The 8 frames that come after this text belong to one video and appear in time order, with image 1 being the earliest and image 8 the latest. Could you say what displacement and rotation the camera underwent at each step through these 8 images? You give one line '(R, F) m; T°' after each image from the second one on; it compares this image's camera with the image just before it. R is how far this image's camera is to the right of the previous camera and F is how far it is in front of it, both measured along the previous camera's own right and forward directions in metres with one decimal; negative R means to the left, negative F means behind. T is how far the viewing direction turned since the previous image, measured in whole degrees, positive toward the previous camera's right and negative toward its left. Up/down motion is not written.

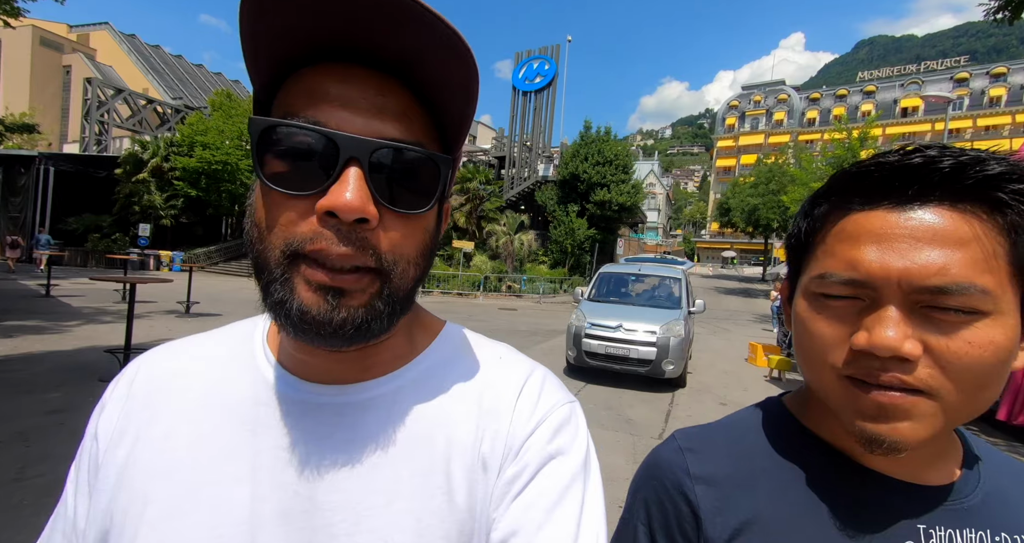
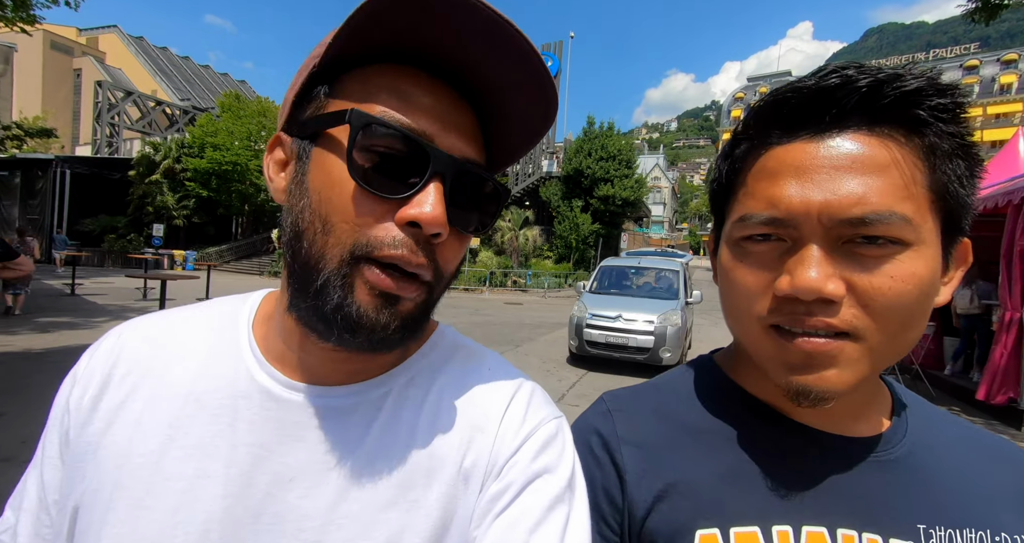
(0.0, -0.3) m; -1°
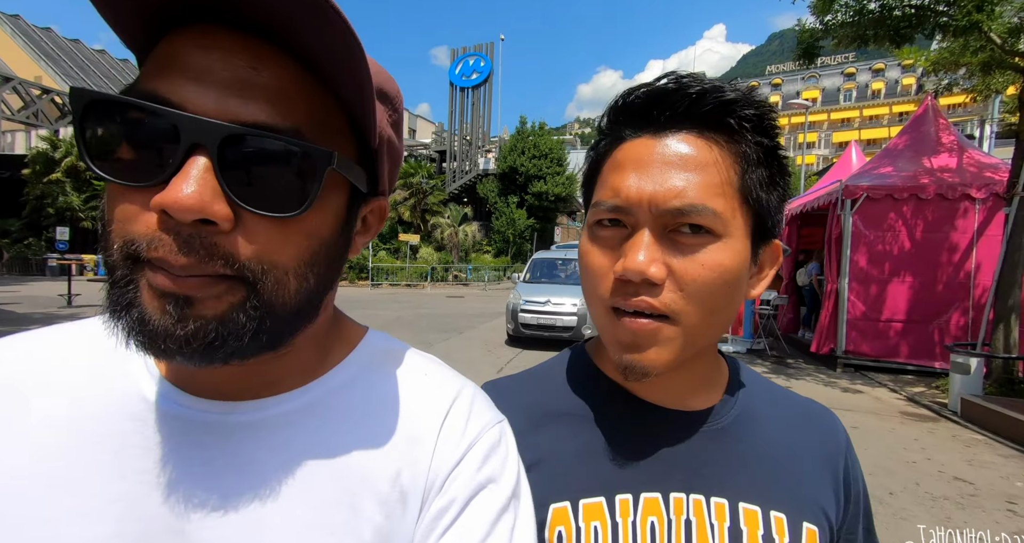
(0.0, -0.9) m; +8°
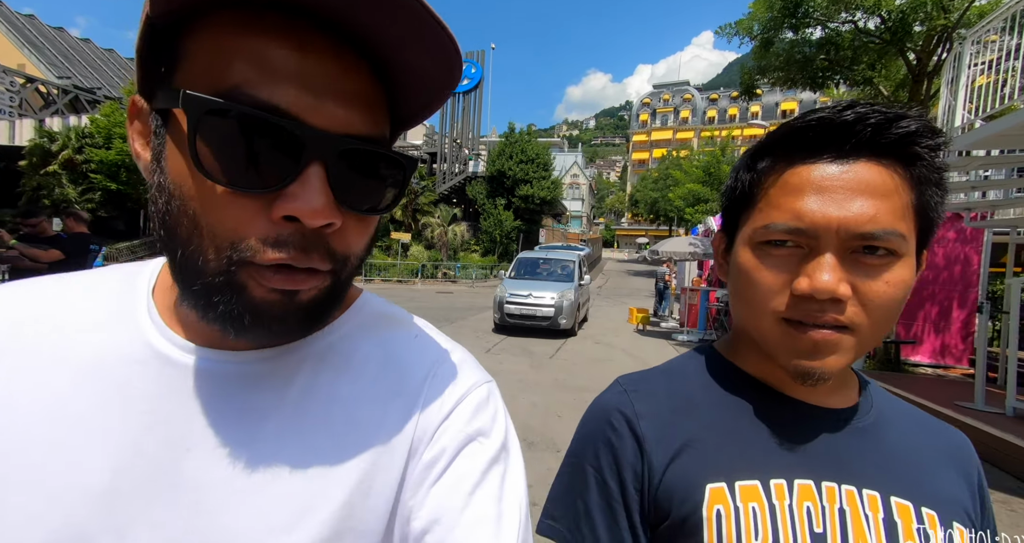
(0.0, -1.0) m; +2°
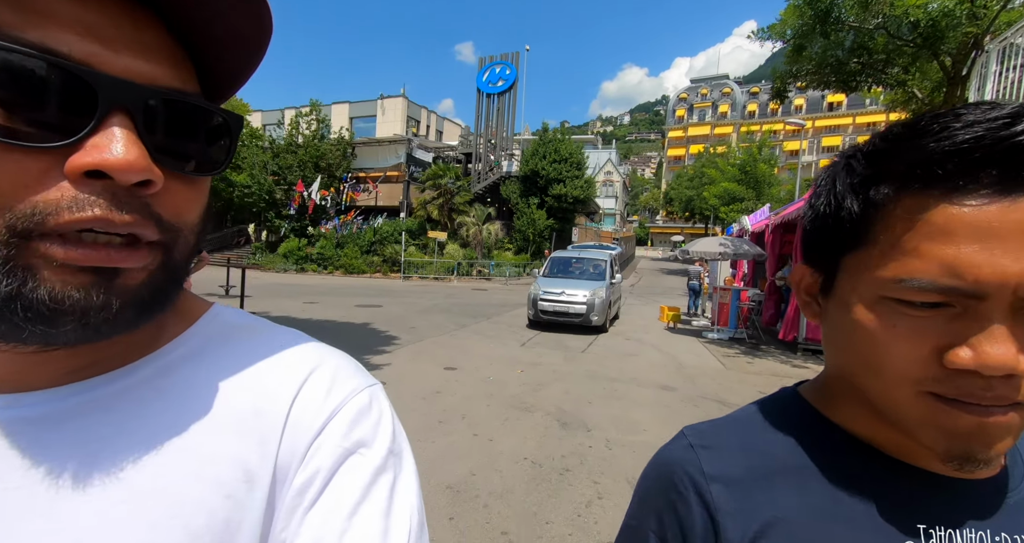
(0.0, -0.4) m; -4°
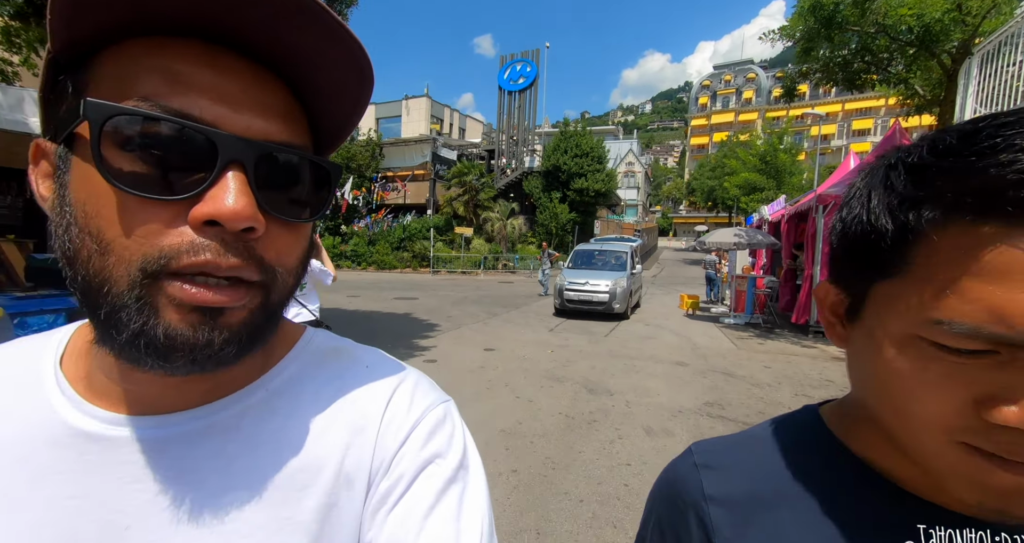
(-0.1, -0.6) m; -3°
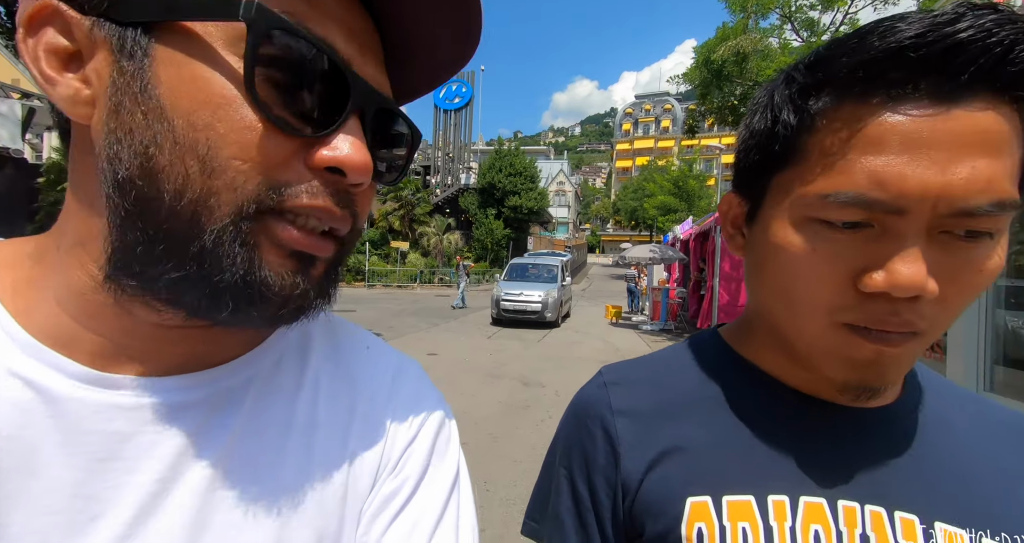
(-0.1, -0.5) m; +8°
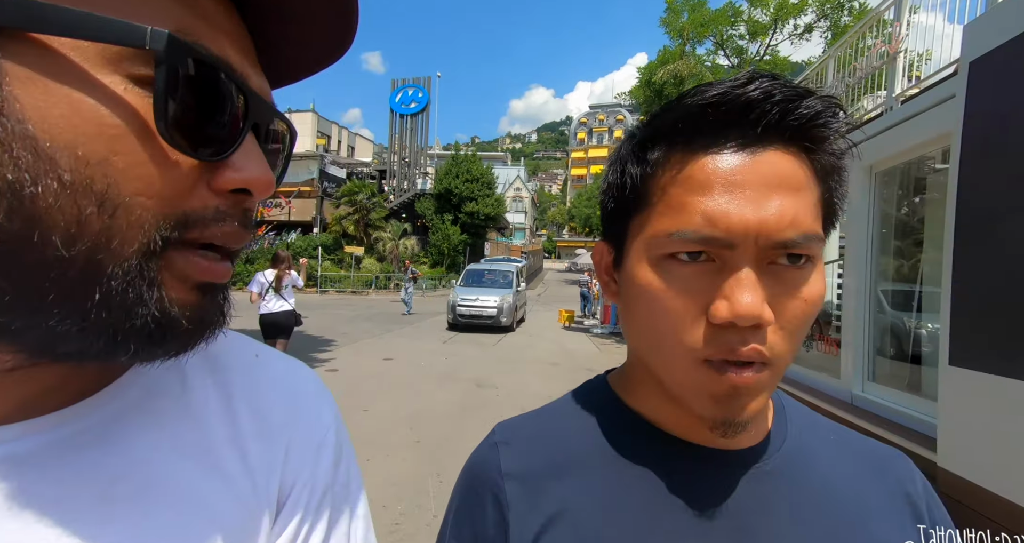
(0.0, -0.2) m; +5°
